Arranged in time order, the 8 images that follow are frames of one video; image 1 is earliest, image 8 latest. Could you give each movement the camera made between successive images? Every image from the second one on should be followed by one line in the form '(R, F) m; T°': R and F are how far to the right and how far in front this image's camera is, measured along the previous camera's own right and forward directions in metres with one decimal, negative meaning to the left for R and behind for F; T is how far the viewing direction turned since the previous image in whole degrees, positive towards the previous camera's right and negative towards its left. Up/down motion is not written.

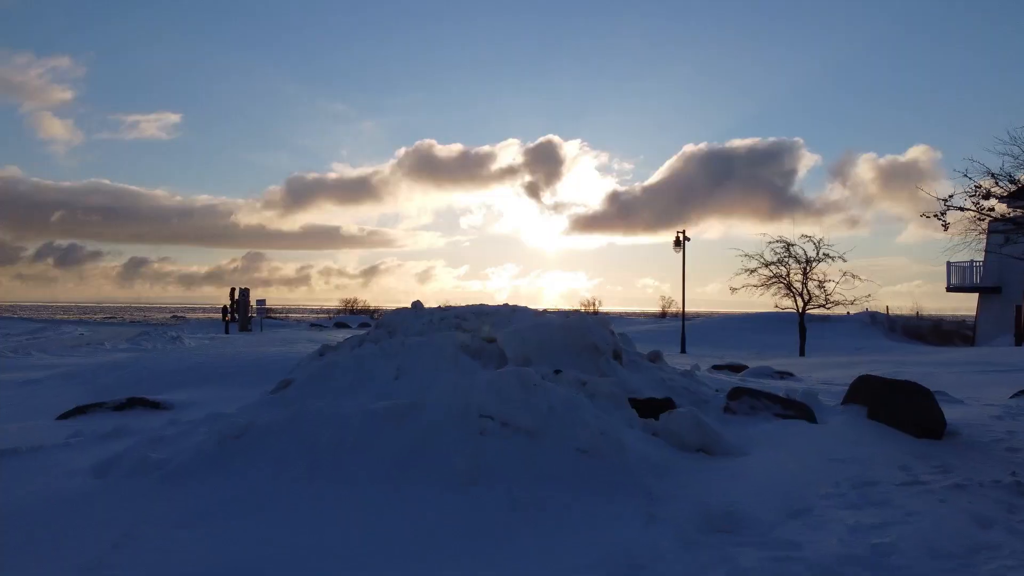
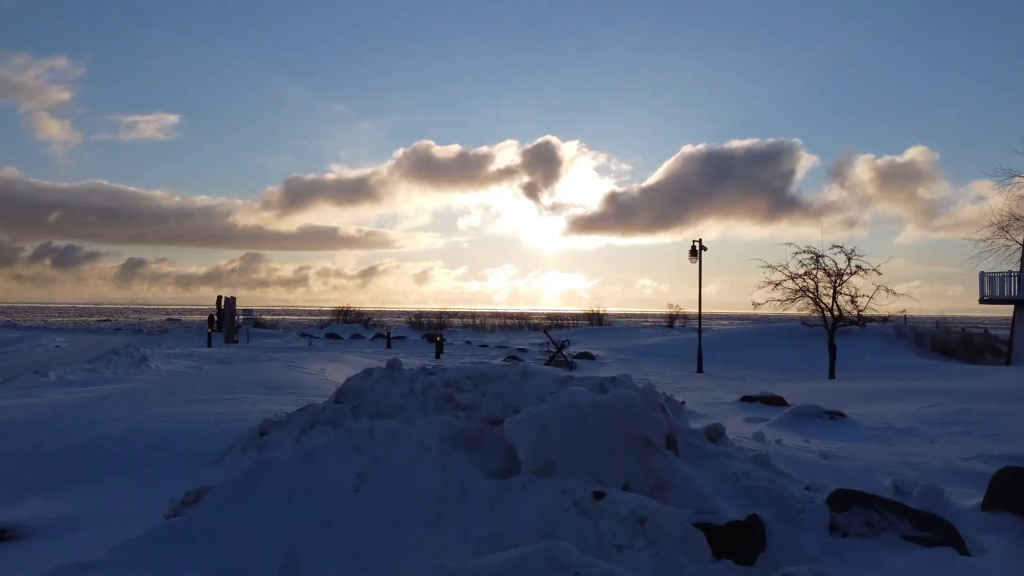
(0.0, +0.9) m; 0°
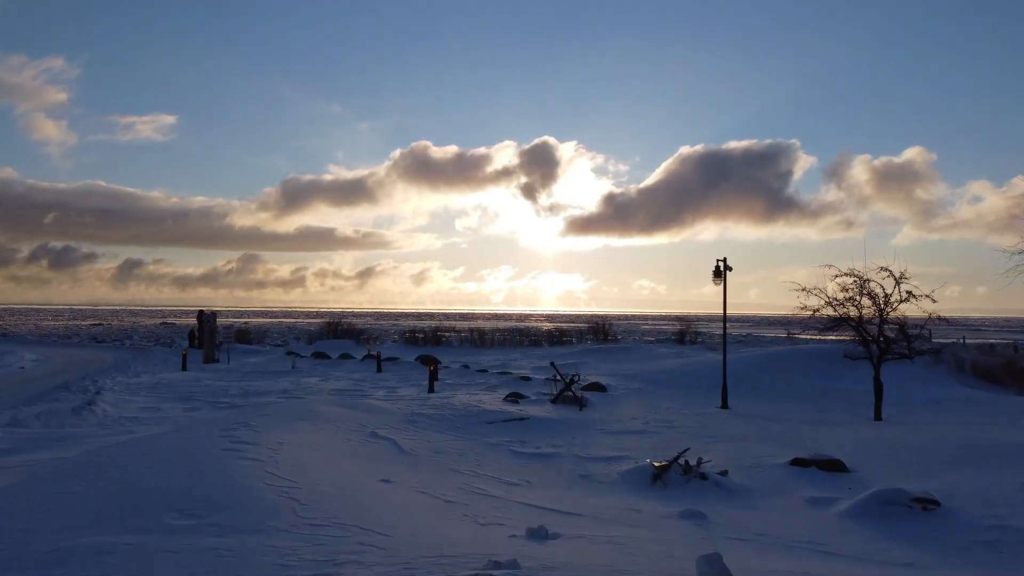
(-0.1, +1.1) m; 0°
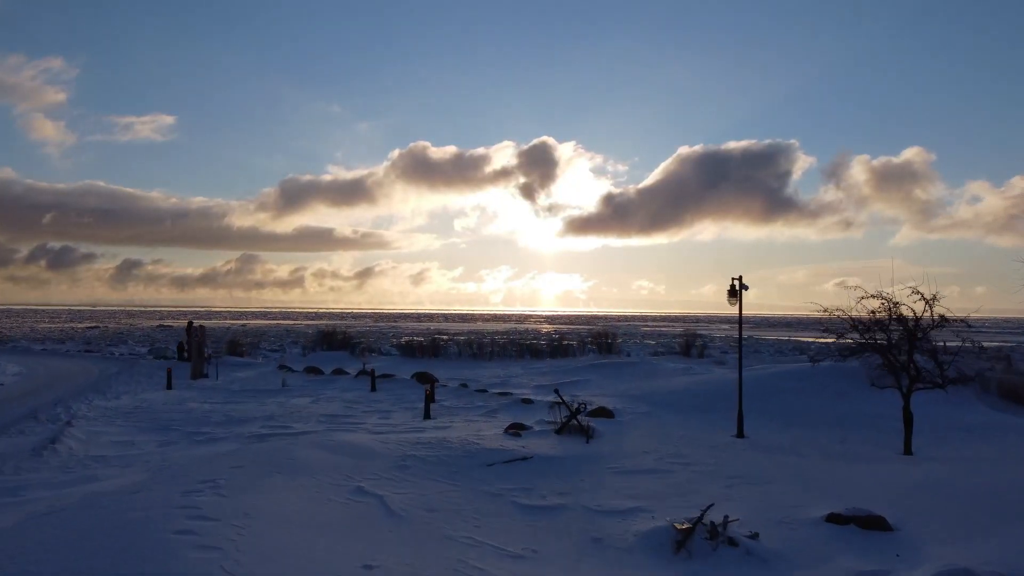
(0.0, +0.6) m; 0°
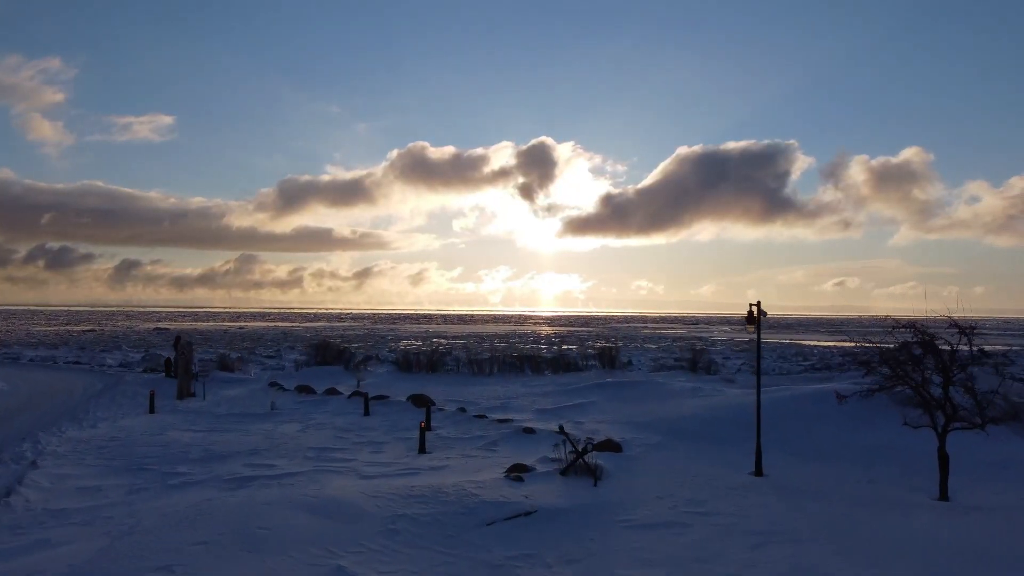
(0.0, +0.6) m; 0°
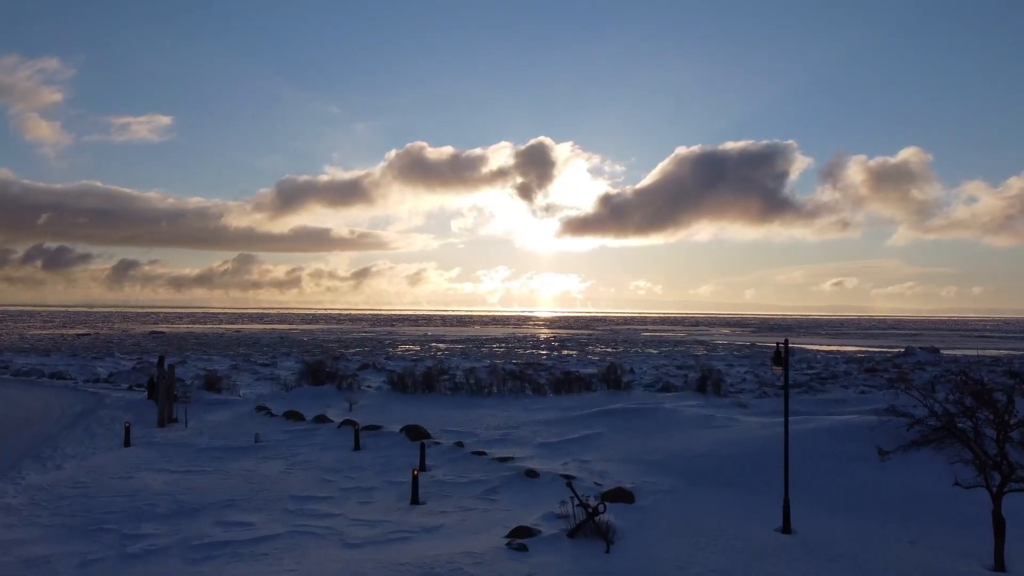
(0.0, +0.8) m; 0°
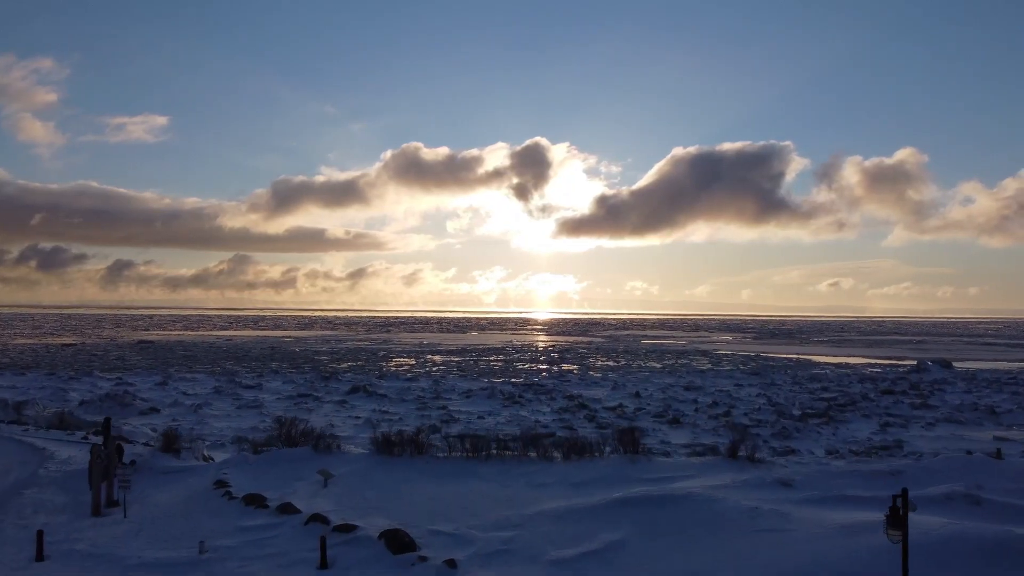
(-0.1, +2.2) m; 0°
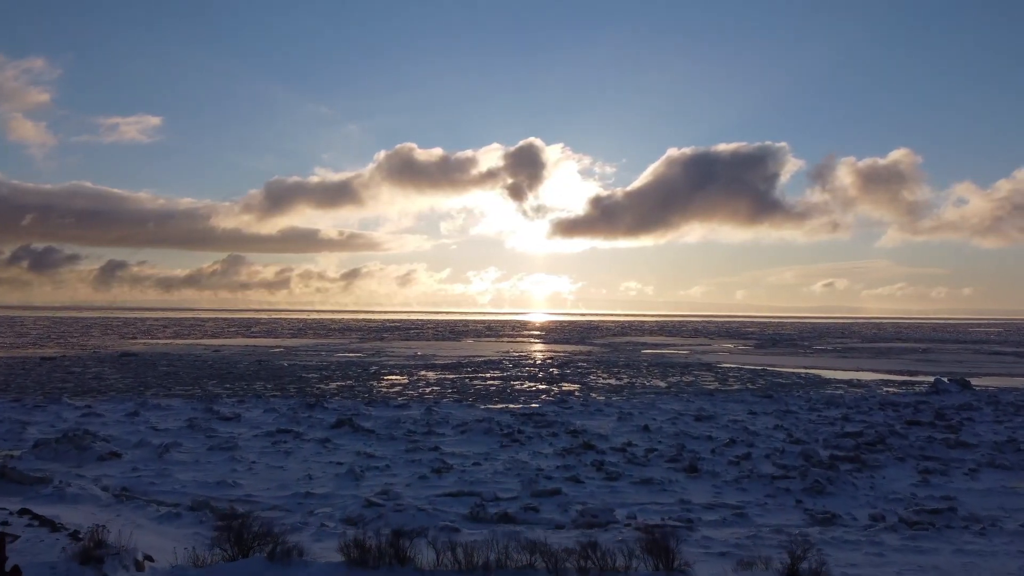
(-0.2, +2.9) m; 0°
